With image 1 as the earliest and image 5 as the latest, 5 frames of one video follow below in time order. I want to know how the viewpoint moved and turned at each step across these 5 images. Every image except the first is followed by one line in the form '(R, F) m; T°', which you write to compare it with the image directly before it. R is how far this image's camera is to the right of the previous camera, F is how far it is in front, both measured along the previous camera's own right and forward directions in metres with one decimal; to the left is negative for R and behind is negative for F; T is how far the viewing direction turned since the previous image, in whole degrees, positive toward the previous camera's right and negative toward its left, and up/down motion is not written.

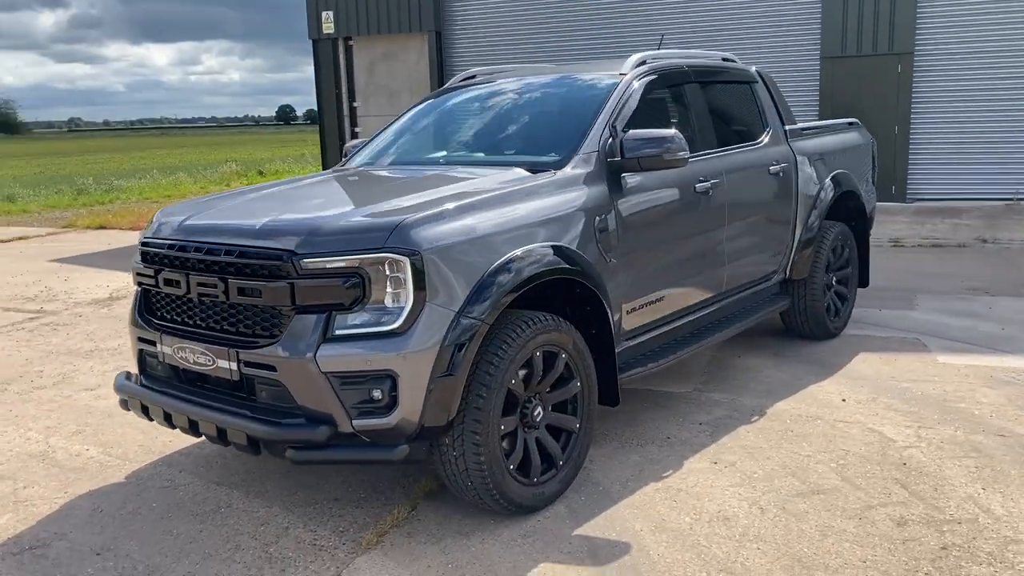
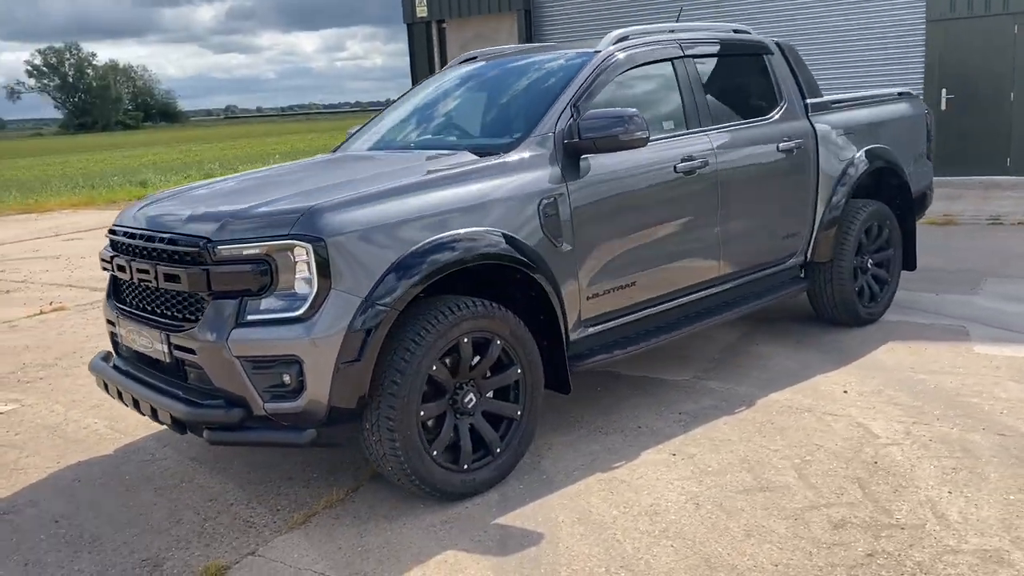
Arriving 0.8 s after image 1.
(+0.8, +0.1) m; -9°
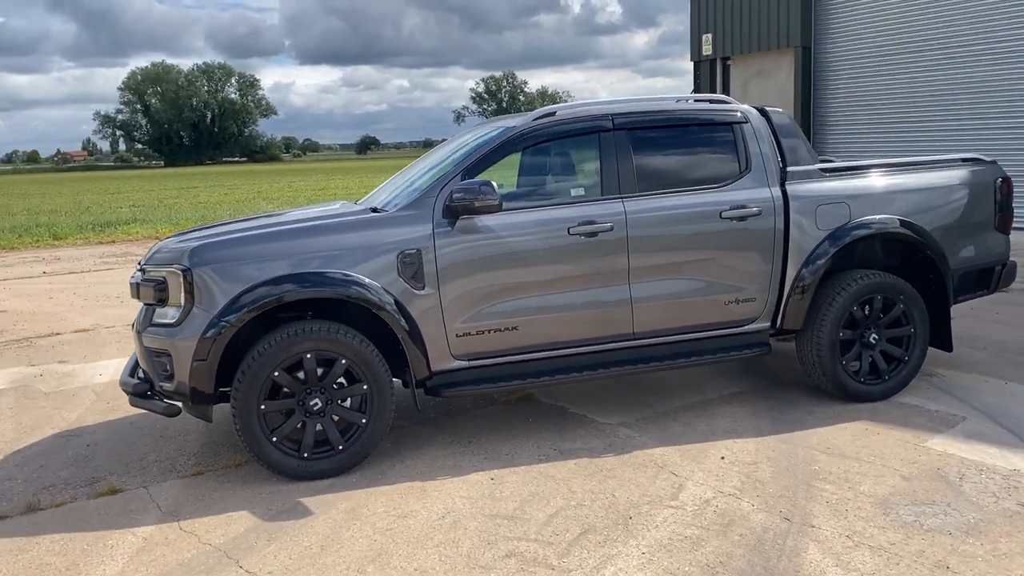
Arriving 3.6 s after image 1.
(+2.6, -0.2) m; -25°
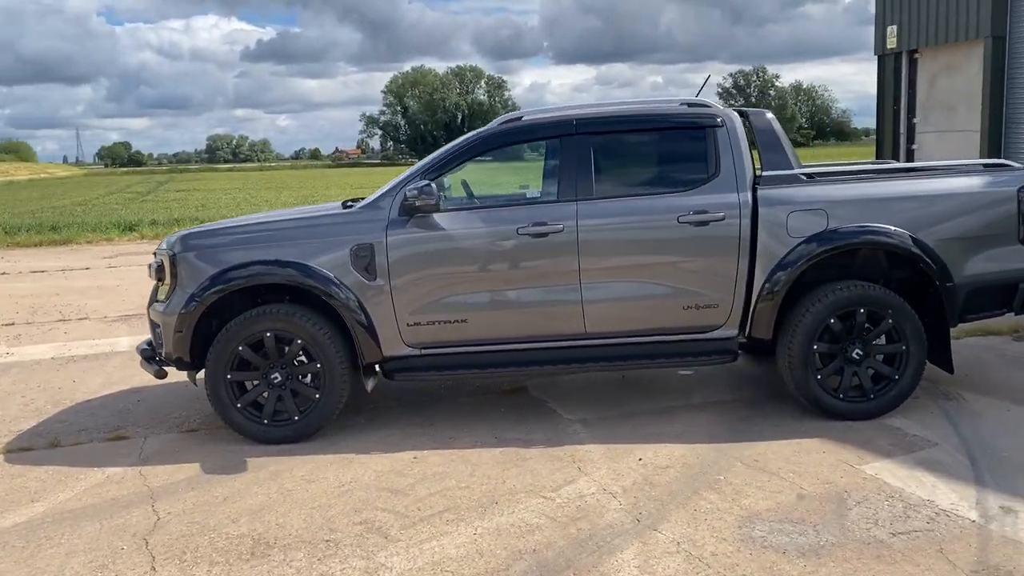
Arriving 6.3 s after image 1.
(+1.6, 0.0) m; -15°
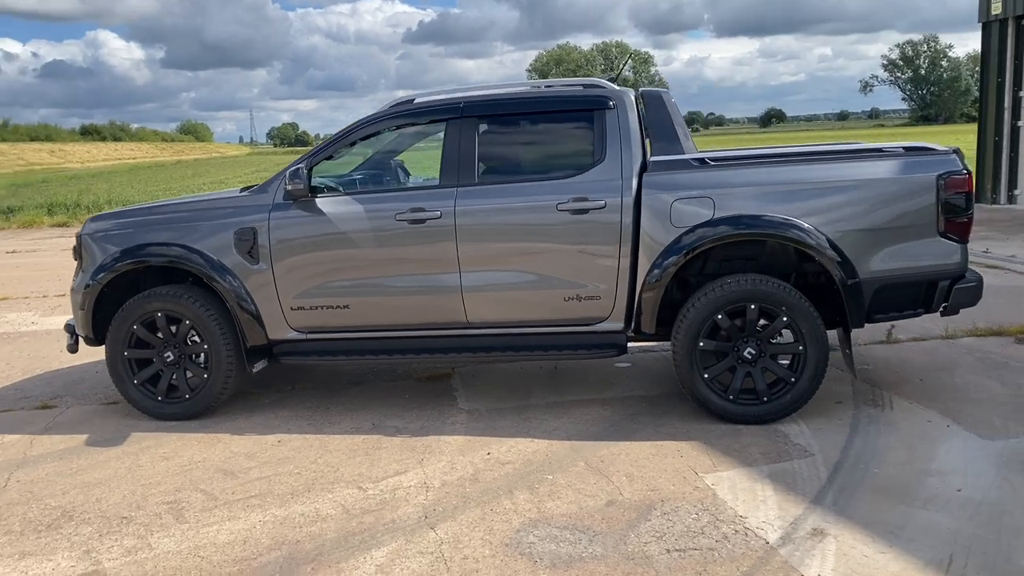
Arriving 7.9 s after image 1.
(+1.5, +0.2) m; -9°
